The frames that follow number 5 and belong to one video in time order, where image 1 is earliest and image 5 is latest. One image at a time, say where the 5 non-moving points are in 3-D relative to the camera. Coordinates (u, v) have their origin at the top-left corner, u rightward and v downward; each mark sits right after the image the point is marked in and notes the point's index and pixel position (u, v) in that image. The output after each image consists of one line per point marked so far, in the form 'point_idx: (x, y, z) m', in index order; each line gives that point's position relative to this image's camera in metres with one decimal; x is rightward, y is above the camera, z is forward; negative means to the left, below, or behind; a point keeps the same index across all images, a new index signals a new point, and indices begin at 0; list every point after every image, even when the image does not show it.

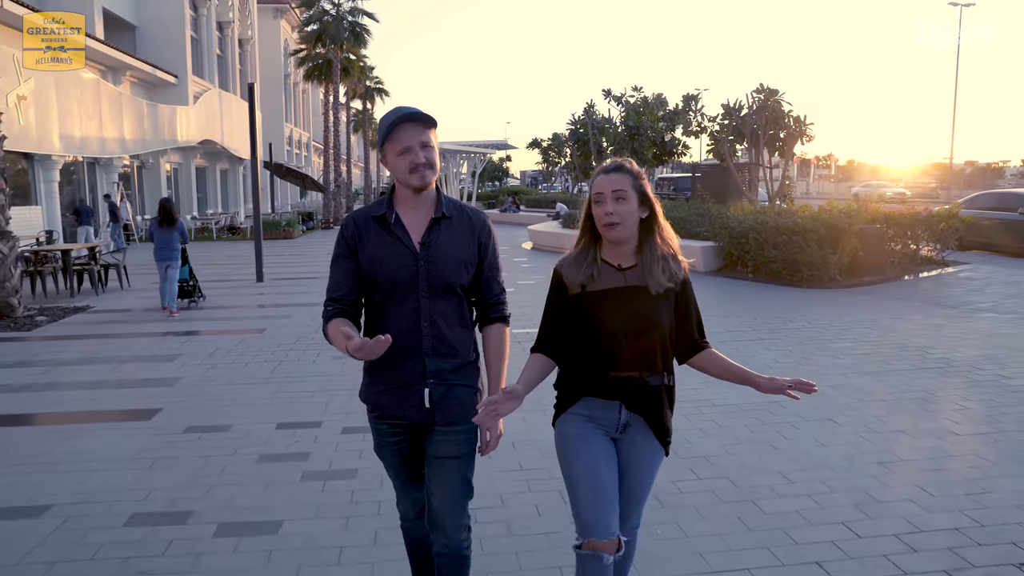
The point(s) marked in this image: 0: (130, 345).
0: (-4.6, -0.7, +9.9) m
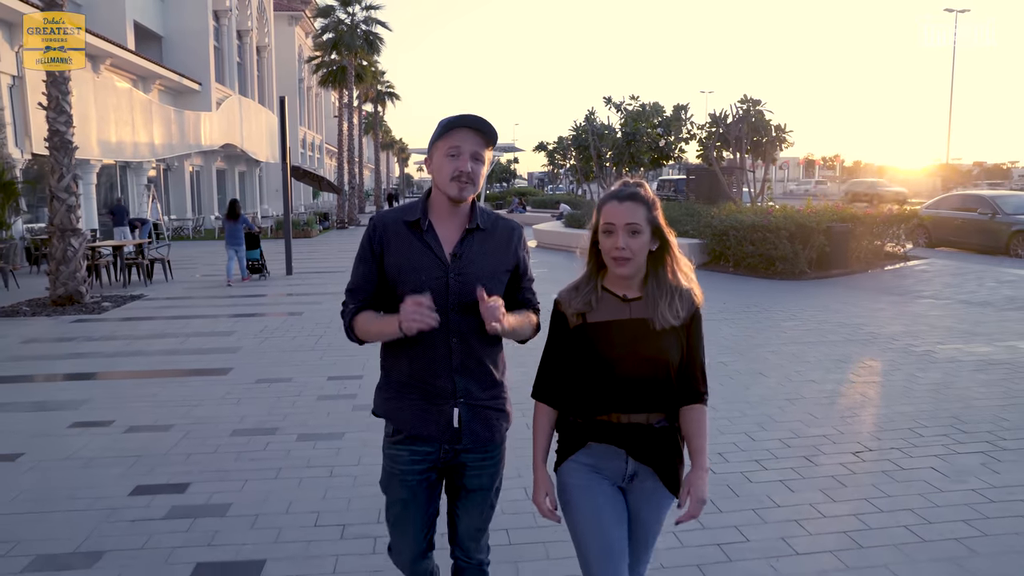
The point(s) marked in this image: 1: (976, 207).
0: (-4.5, -0.5, +11.7) m
1: (+11.1, +1.9, +19.7) m
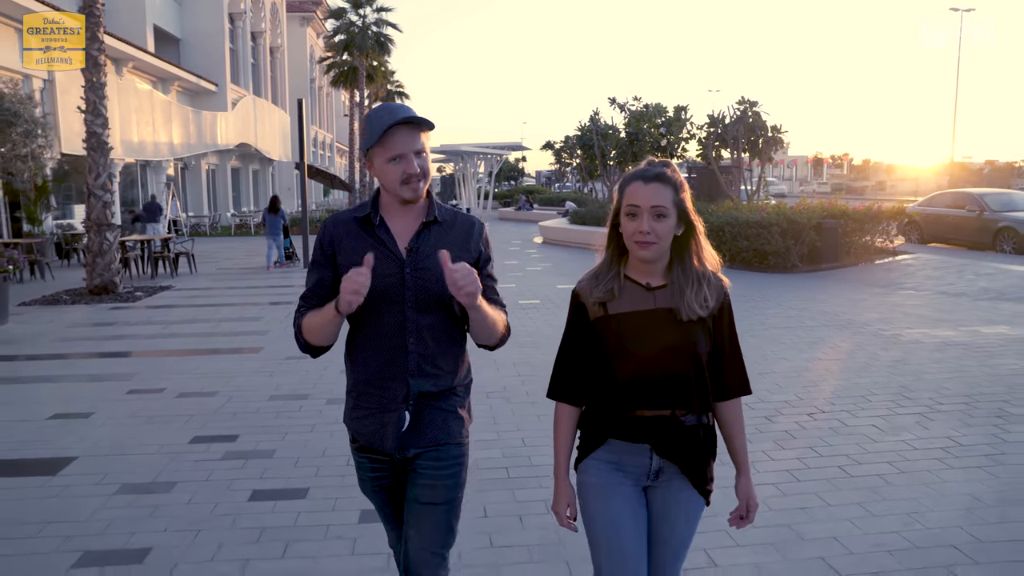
0: (-4.5, -0.4, +12.6) m
1: (+11.2, +2.1, +20.5) m
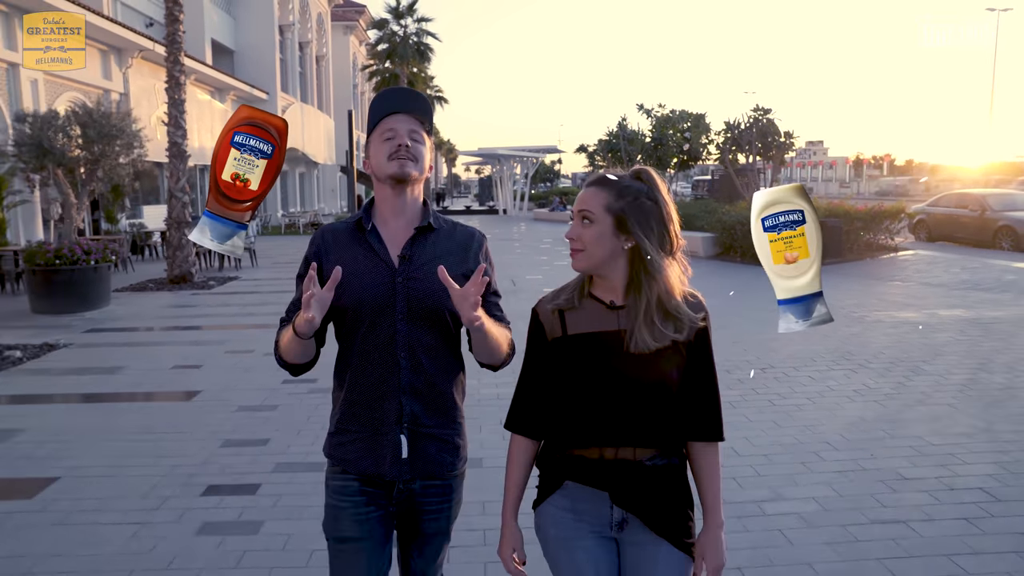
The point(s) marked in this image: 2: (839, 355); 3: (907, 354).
0: (-4.0, -0.2, +14.5) m
1: (+12.0, +2.2, +21.7) m
2: (+3.4, -0.7, +8.5) m
3: (+4.1, -0.7, +8.5) m
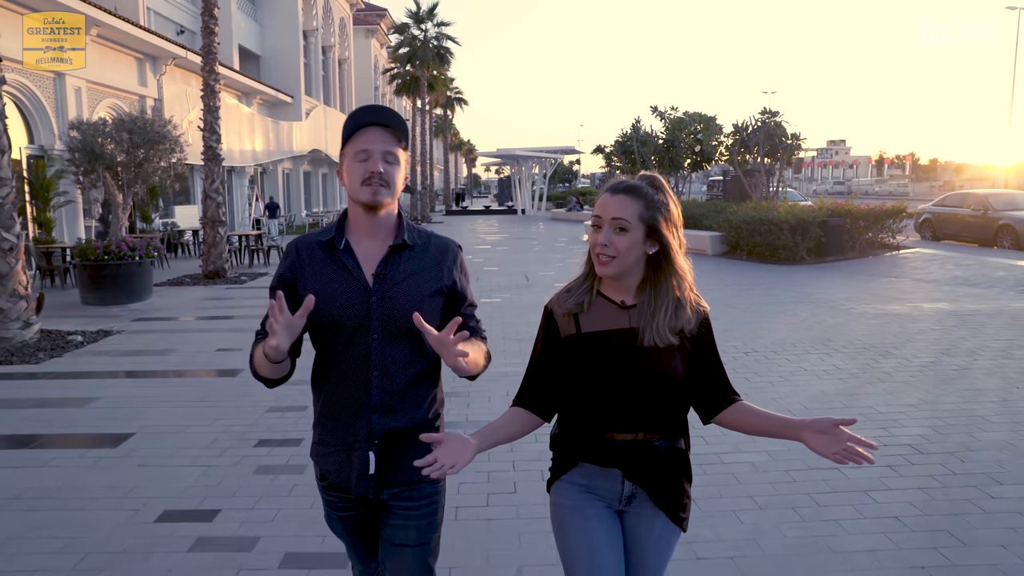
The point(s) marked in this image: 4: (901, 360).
0: (-3.8, -0.1, +15.5) m
1: (+12.4, +2.3, +22.3) m
2: (+3.5, -0.6, +9.4) m
3: (+4.2, -0.6, +9.3) m
4: (+3.9, -0.7, +8.2) m
